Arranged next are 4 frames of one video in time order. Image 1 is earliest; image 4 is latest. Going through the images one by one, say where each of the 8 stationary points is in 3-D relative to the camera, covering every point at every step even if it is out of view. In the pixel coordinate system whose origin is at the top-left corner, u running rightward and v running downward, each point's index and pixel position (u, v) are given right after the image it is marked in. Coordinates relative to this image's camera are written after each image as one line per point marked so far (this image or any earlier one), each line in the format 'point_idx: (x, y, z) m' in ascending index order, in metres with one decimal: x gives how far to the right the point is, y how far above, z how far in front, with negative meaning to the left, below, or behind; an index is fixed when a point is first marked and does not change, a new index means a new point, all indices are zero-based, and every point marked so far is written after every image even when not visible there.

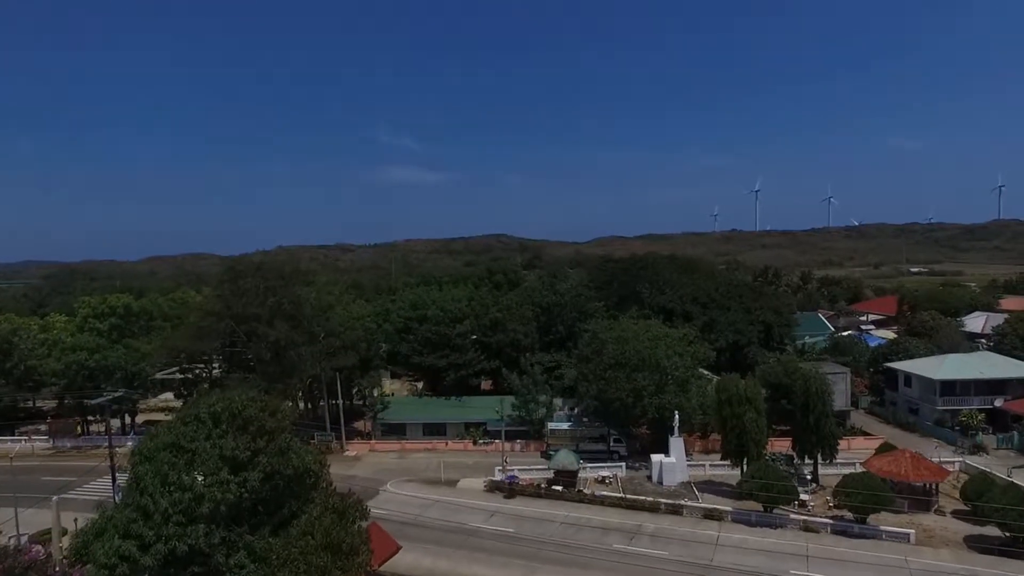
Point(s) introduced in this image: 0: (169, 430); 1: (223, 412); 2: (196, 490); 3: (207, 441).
0: (-7.7, -3.2, +16.2) m
1: (-6.5, -2.8, +16.2) m
2: (-6.5, -4.1, +14.8) m
3: (-6.6, -3.3, +15.7) m
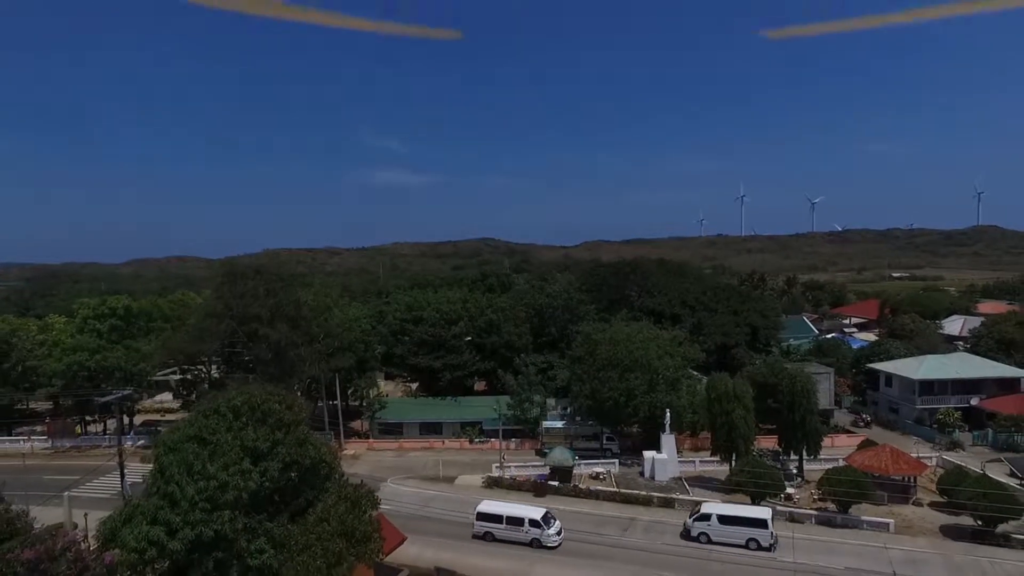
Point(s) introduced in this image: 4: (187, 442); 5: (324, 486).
0: (-7.5, -3.2, +17.0) m
1: (-6.3, -2.8, +17.1) m
2: (-6.3, -4.1, +15.7) m
3: (-6.5, -3.3, +16.6) m
4: (-7.4, -3.5, +16.5) m
5: (-4.6, -4.9, +17.8) m
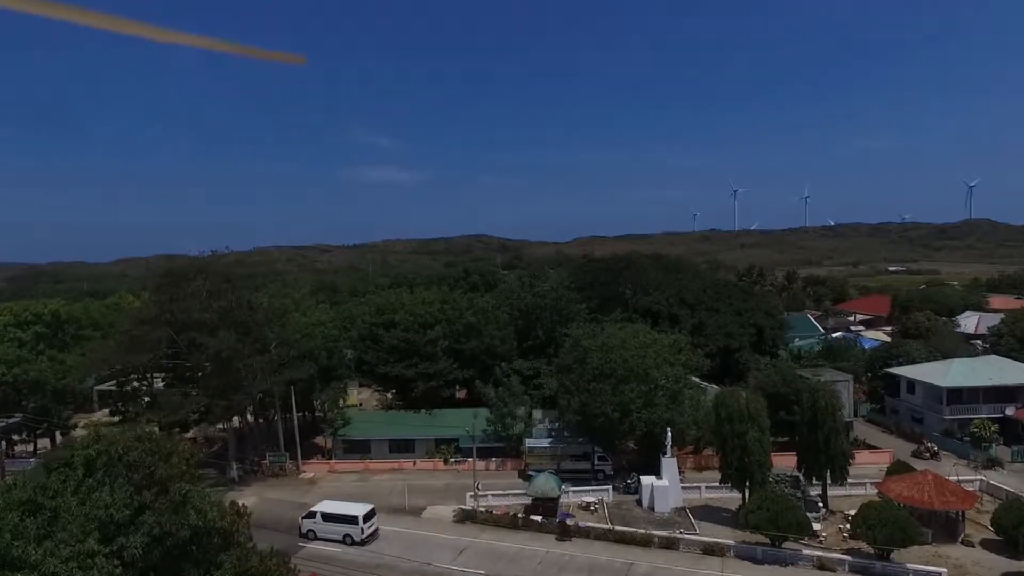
0: (-8.3, -3.3, +12.4) m
1: (-7.1, -2.9, +12.5) m
2: (-7.1, -4.3, +11.1) m
3: (-7.2, -3.4, +12.0) m
4: (-8.2, -3.7, +12.0) m
5: (-5.4, -5.0, +13.3) m
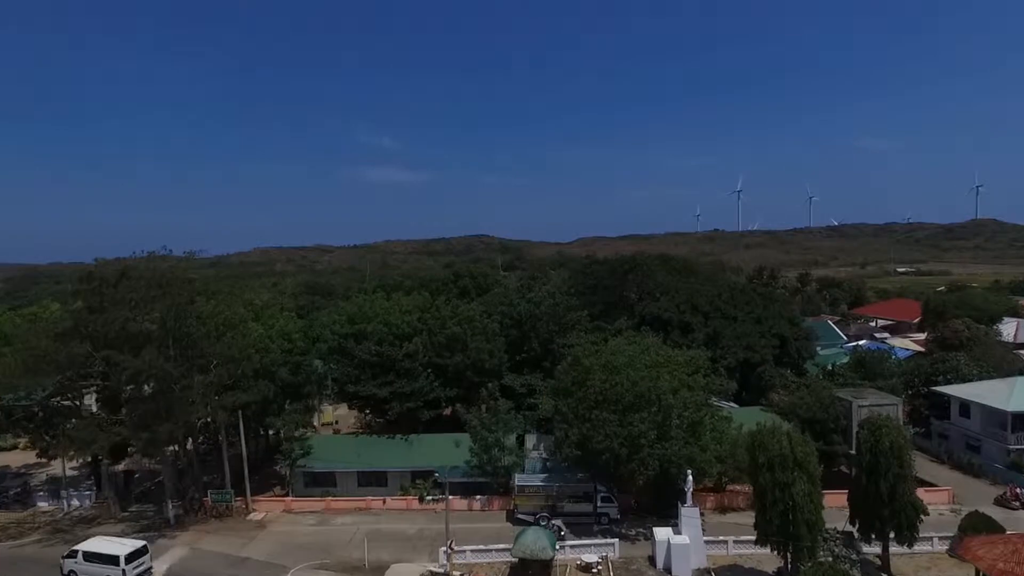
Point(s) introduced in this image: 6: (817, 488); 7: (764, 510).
0: (-8.9, -3.6, +7.1) m
1: (-7.7, -3.2, +7.2) m
2: (-7.7, -4.5, +5.8) m
3: (-7.8, -3.7, +6.7) m
4: (-8.8, -3.9, +6.7) m
5: (-6.0, -5.3, +8.0) m
6: (+8.2, -5.4, +19.6) m
7: (+6.9, -6.1, +20.1) m
